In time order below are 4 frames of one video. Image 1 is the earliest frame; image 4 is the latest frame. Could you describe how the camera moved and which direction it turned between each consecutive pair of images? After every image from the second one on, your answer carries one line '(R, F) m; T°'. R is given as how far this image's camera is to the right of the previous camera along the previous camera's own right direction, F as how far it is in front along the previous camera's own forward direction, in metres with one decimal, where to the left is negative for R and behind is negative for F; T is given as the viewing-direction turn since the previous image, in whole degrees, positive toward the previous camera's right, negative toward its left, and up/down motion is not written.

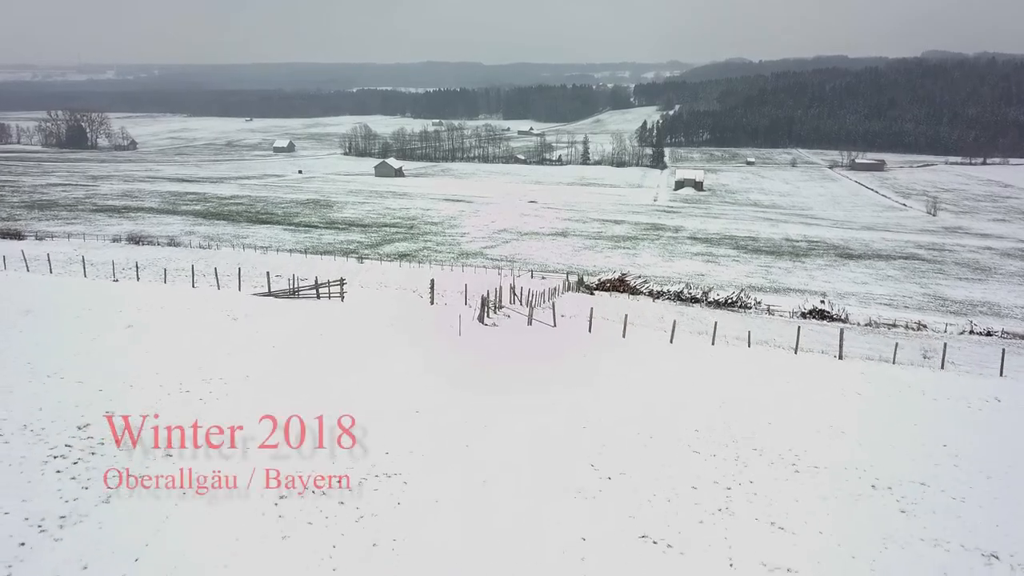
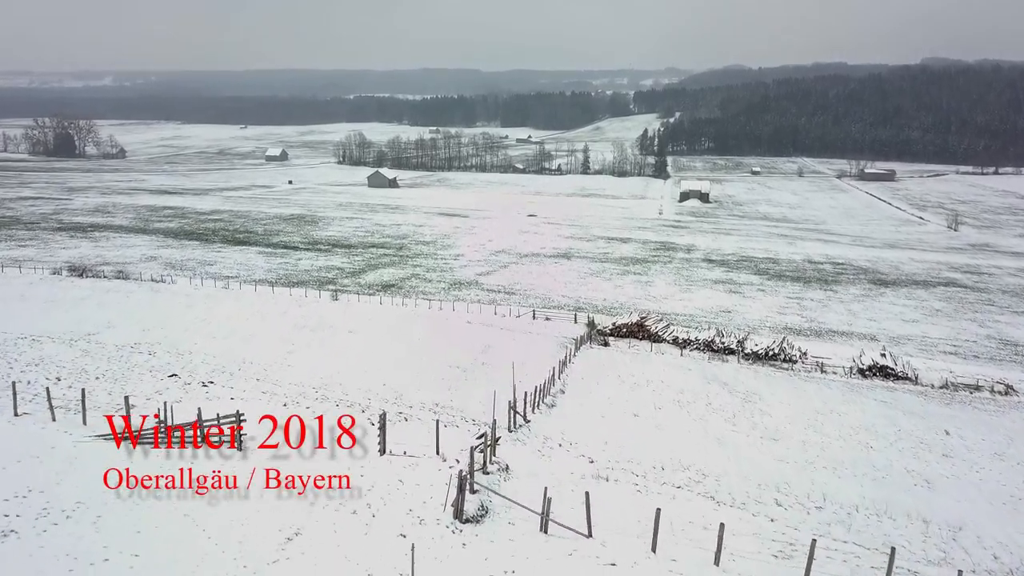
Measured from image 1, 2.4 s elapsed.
(0.0, +4.2) m; 0°
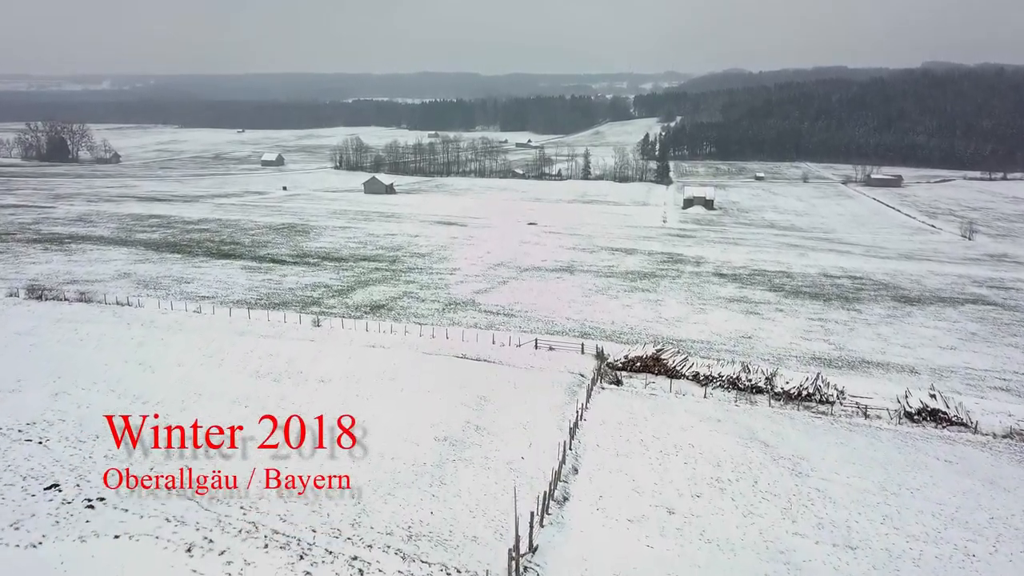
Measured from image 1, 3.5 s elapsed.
(0.0, +2.5) m; 0°
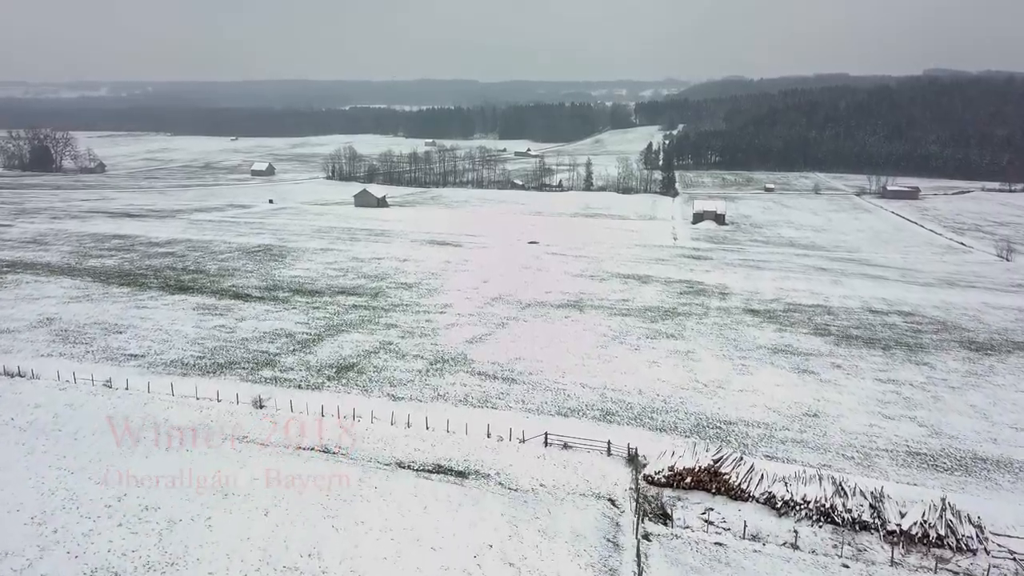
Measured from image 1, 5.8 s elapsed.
(0.0, +5.7) m; 0°
